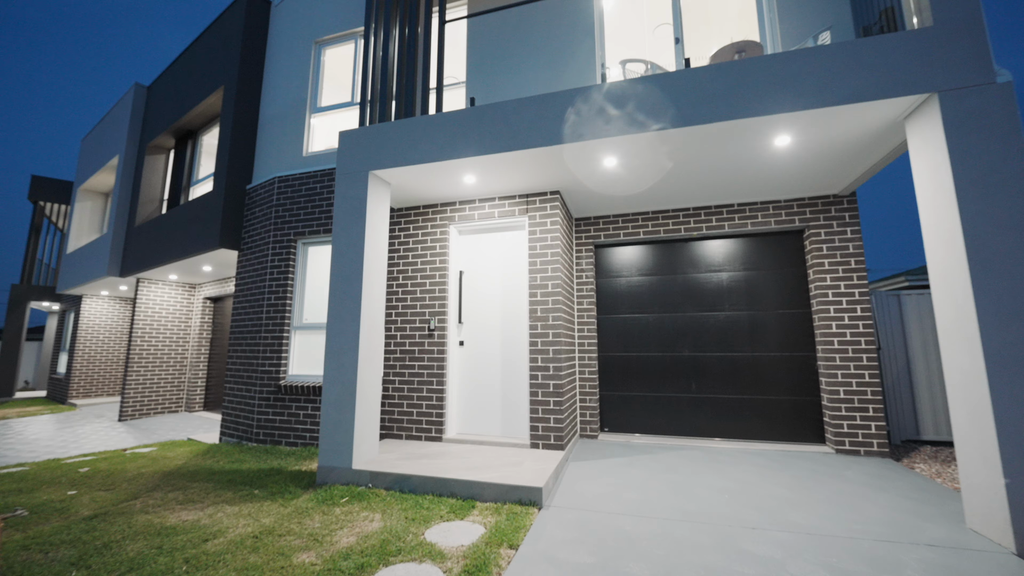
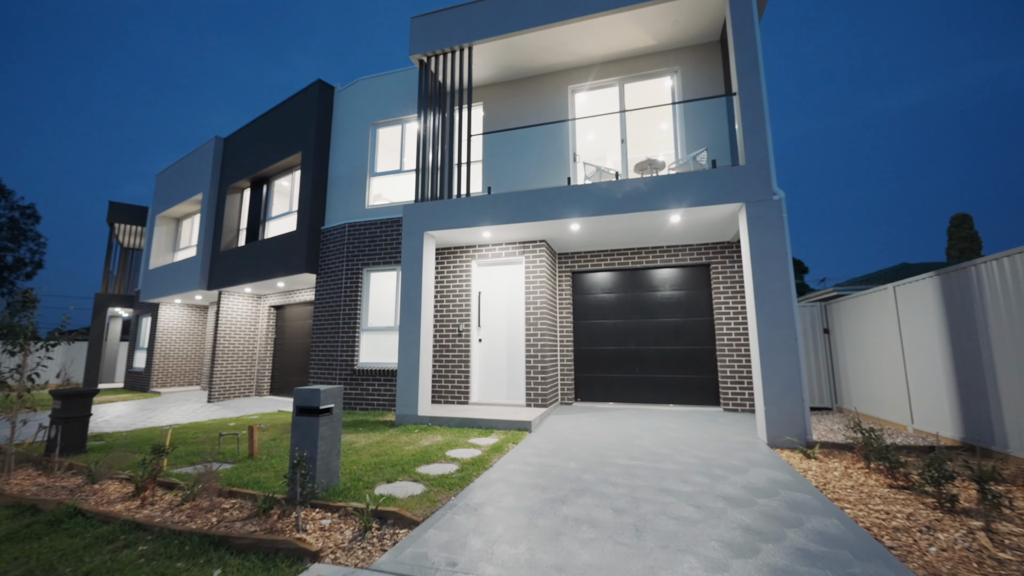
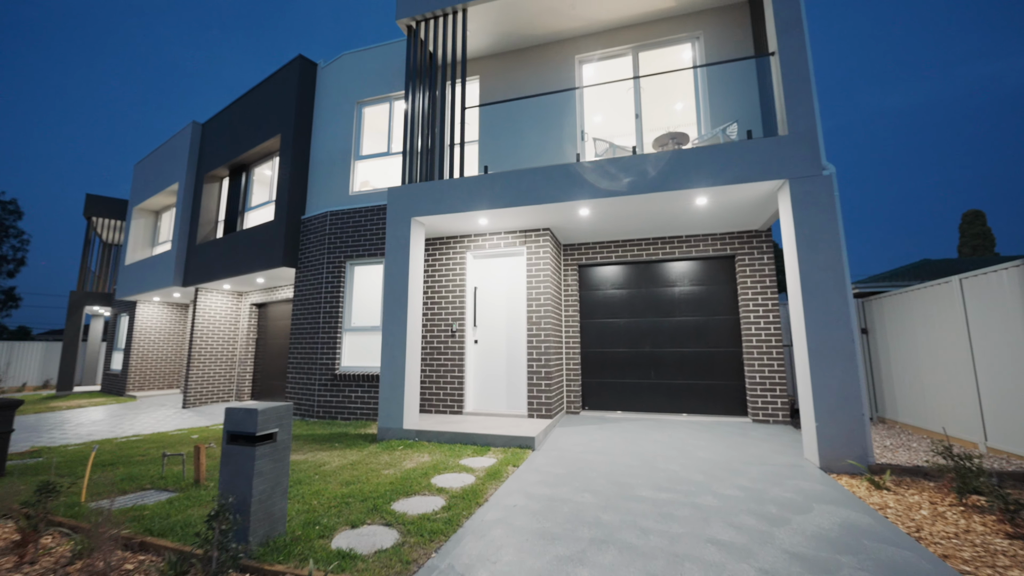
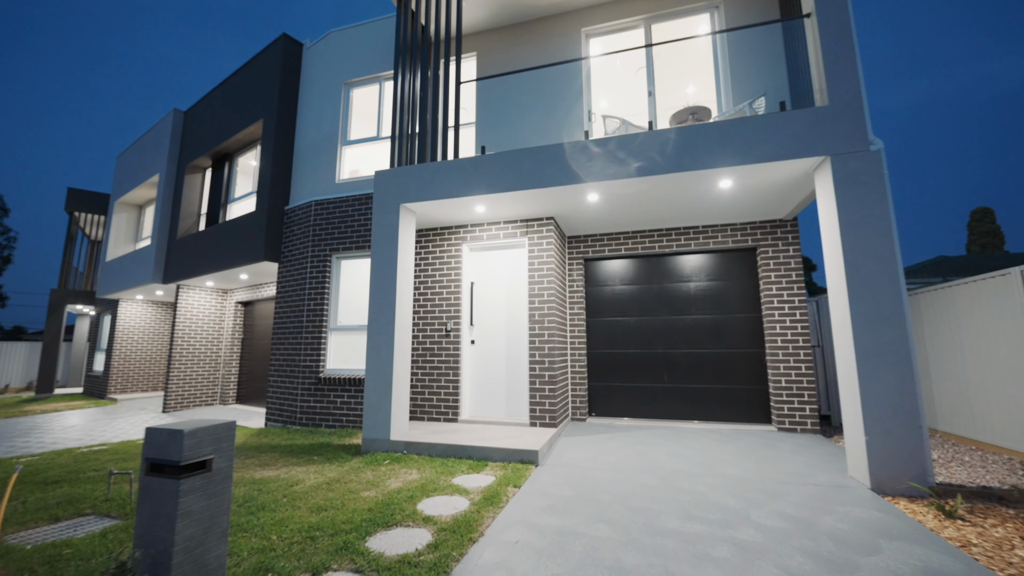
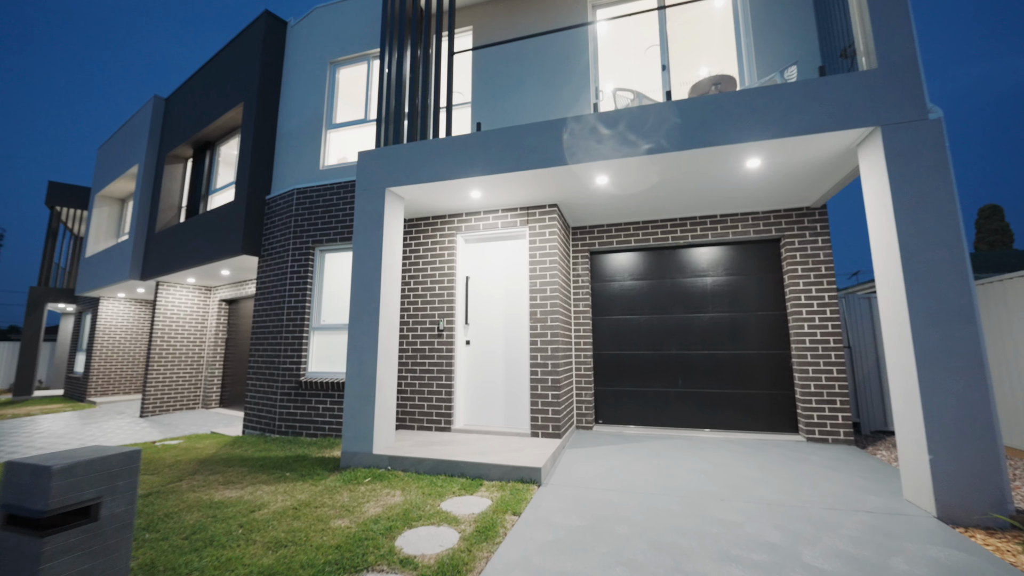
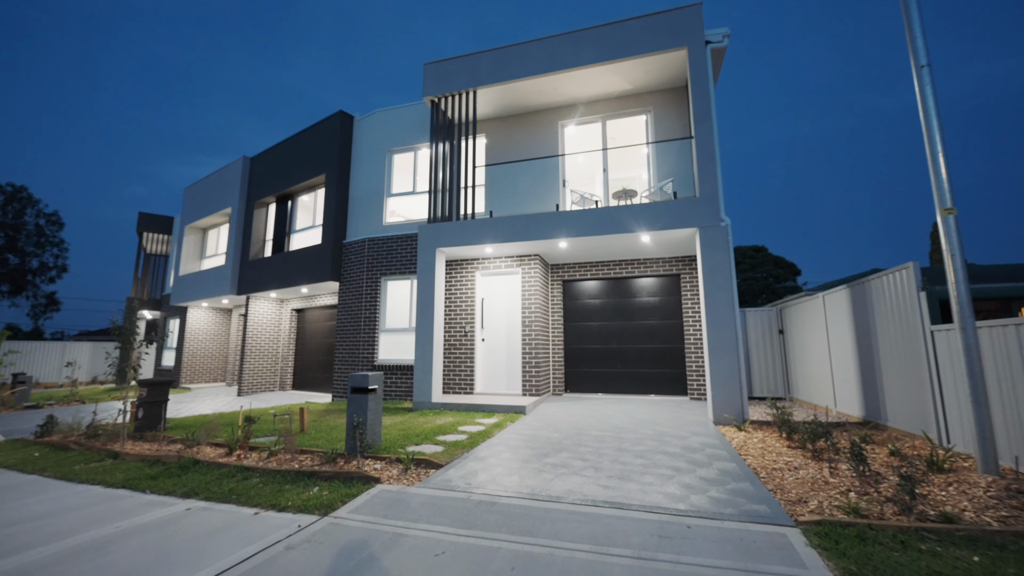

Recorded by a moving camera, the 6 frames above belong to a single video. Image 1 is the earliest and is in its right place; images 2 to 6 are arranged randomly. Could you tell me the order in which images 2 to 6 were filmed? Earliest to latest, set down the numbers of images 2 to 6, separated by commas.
5, 4, 3, 2, 6
